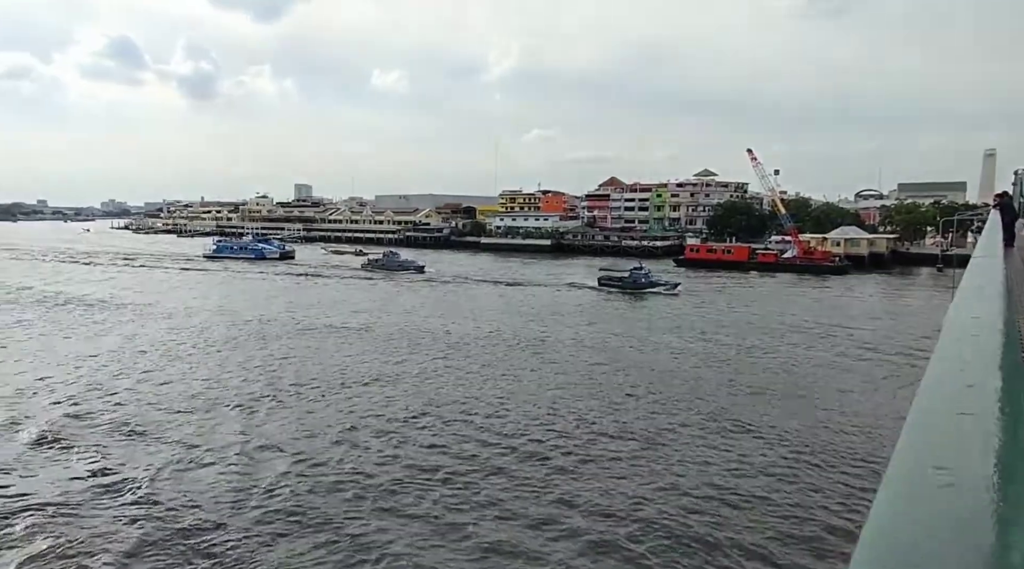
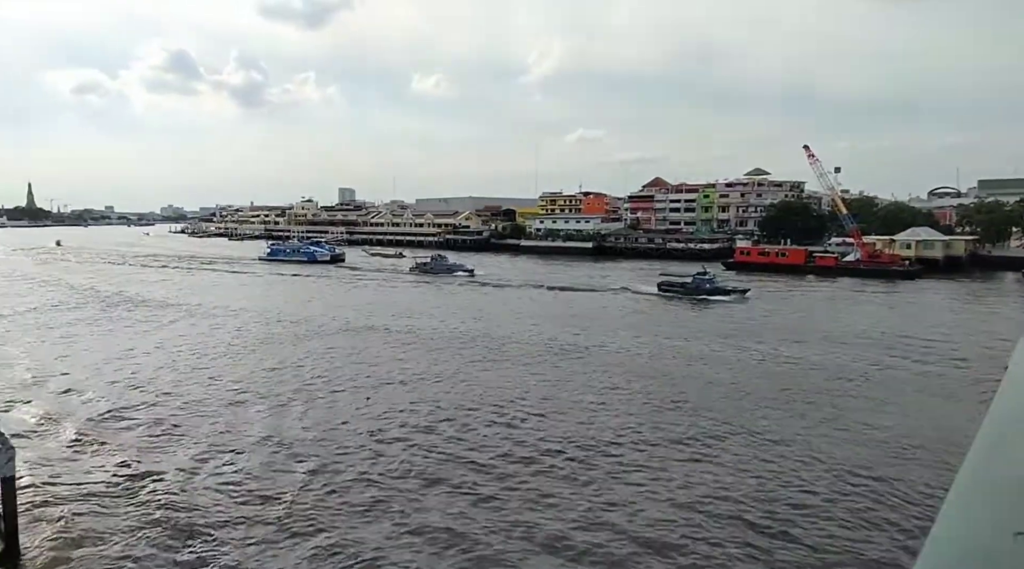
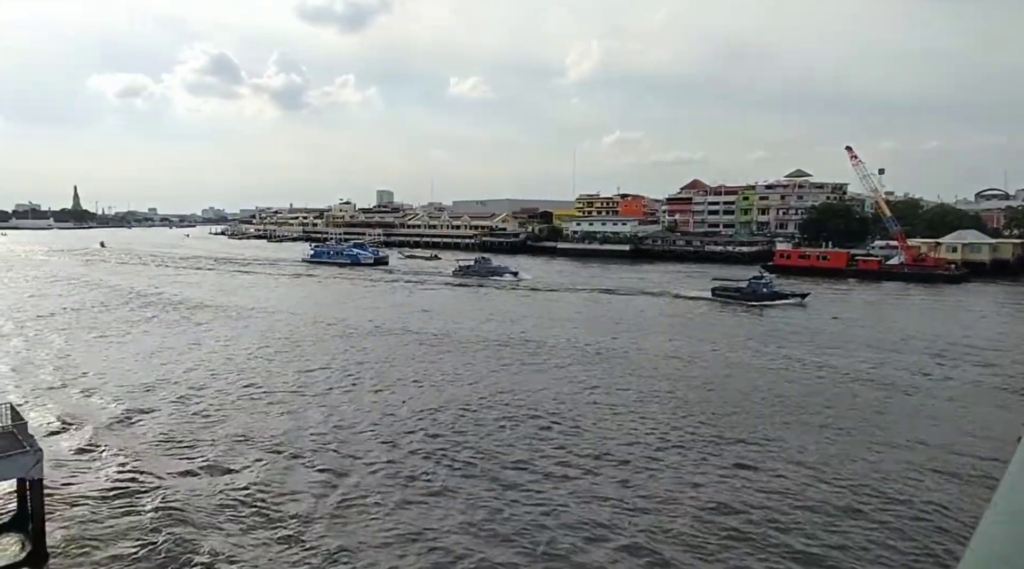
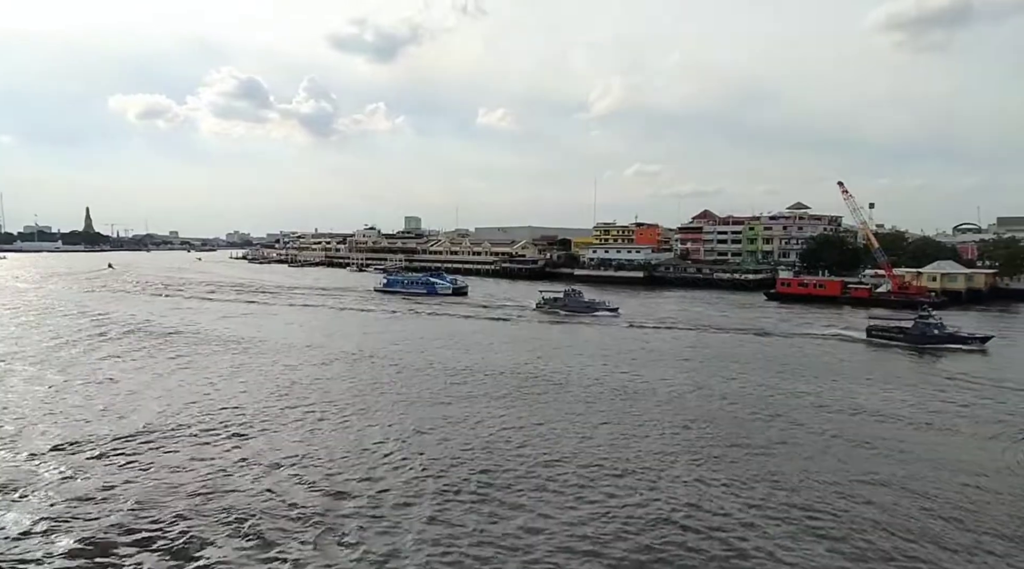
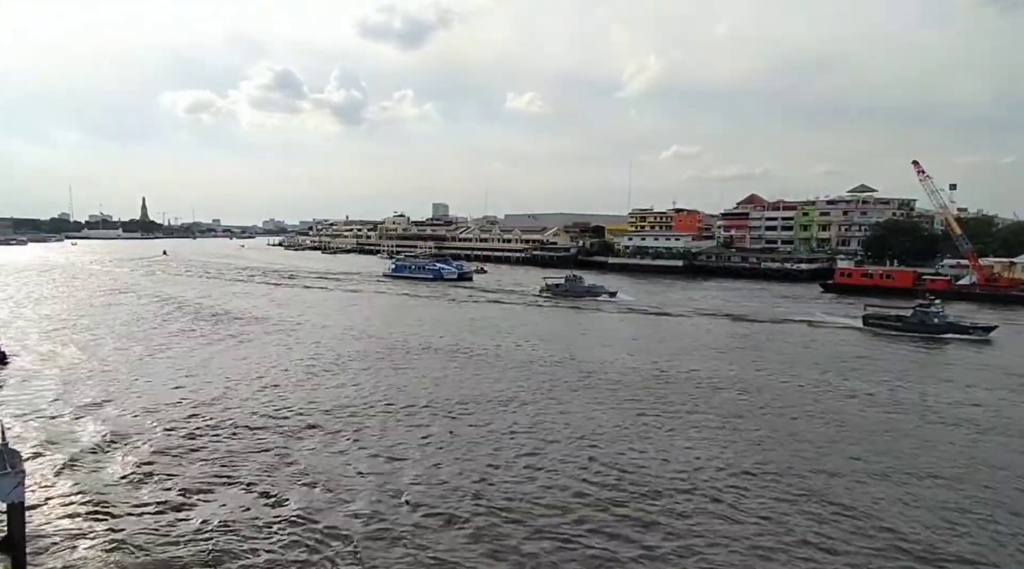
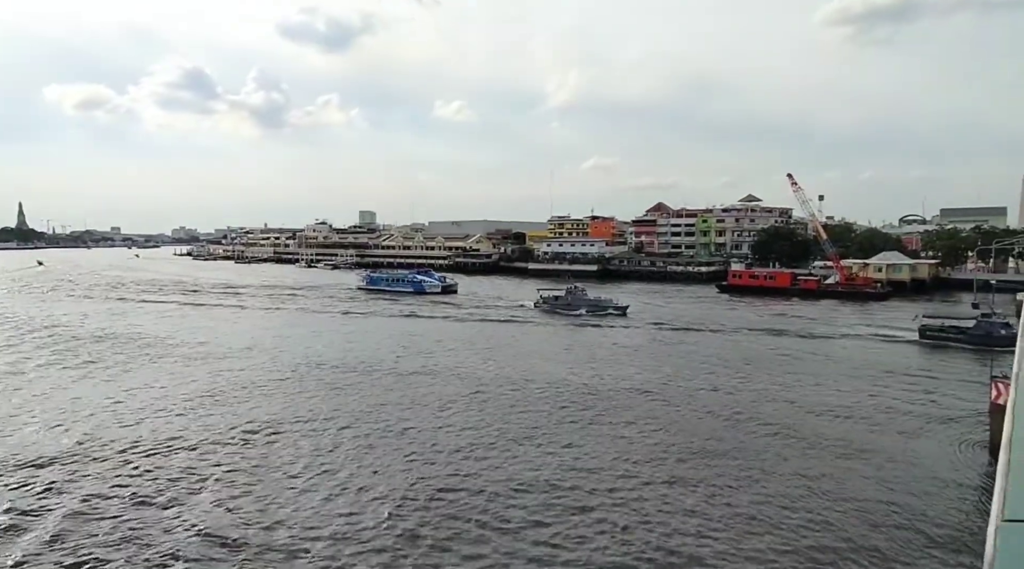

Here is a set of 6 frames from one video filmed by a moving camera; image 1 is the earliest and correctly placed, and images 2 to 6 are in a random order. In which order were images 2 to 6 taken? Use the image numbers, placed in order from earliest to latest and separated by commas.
2, 3, 5, 4, 6
